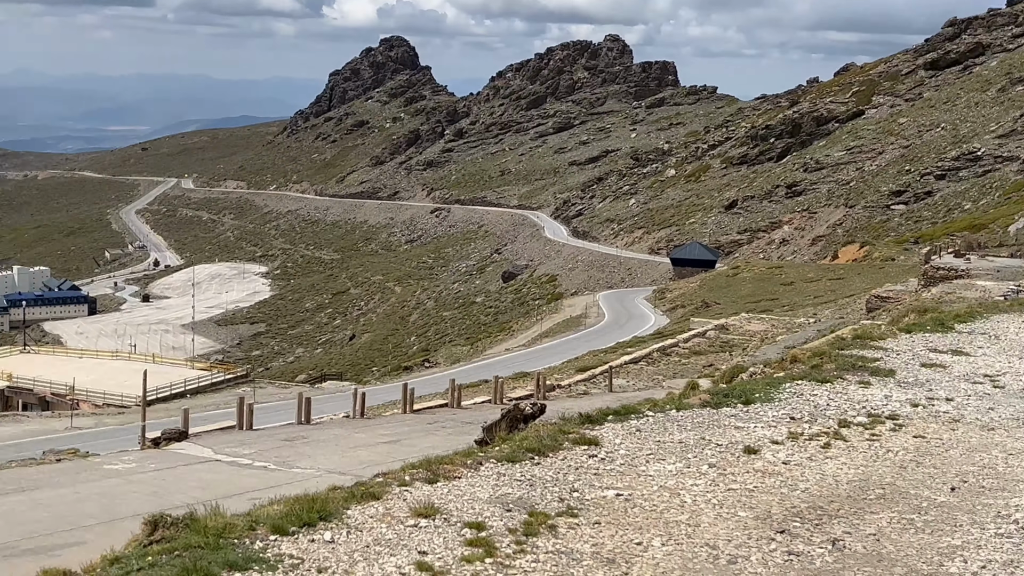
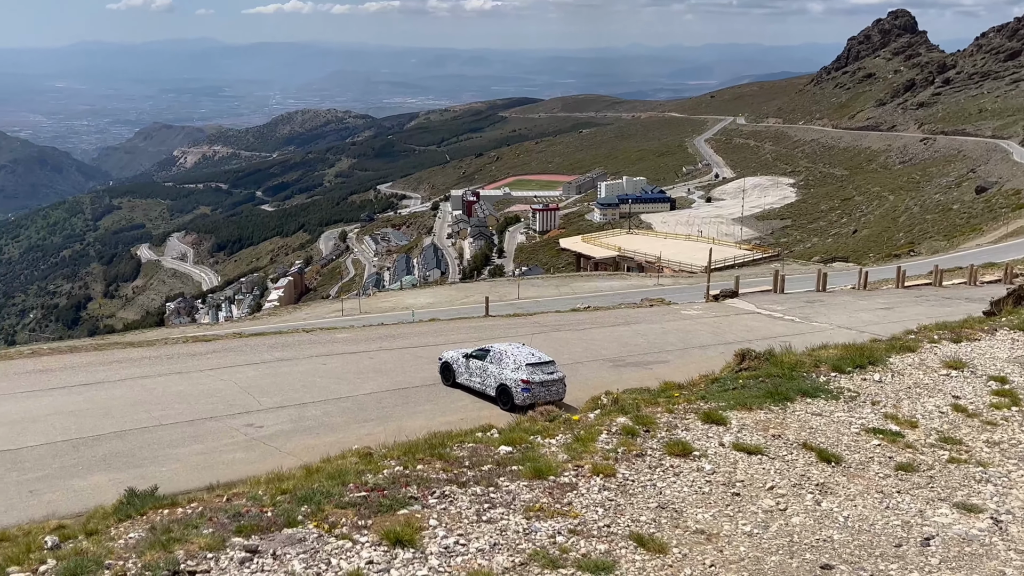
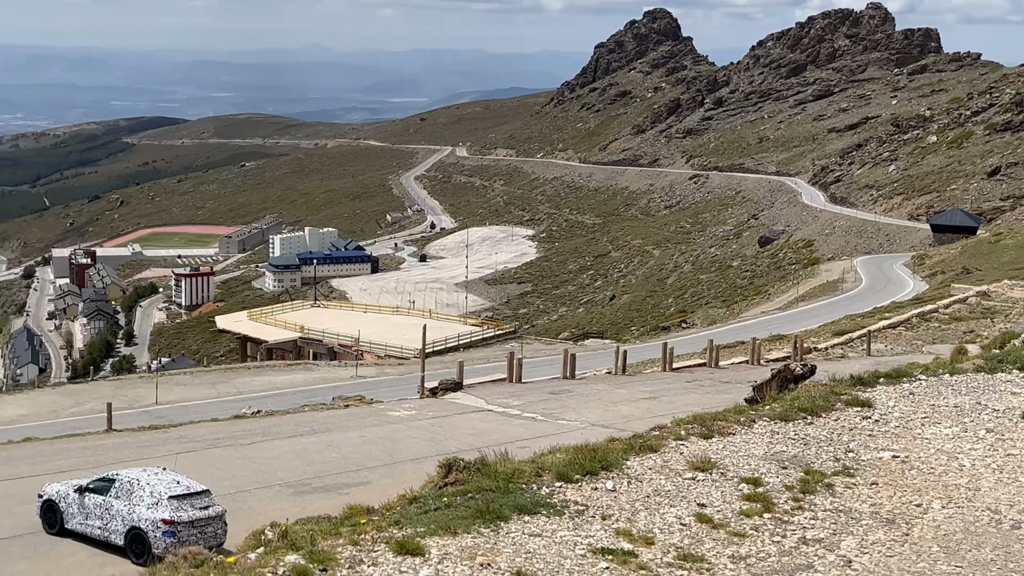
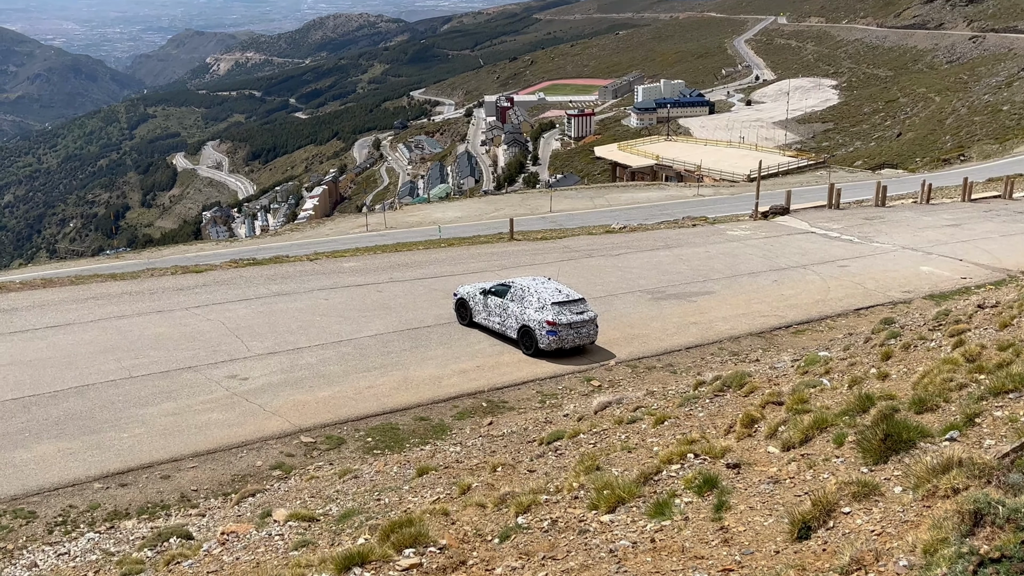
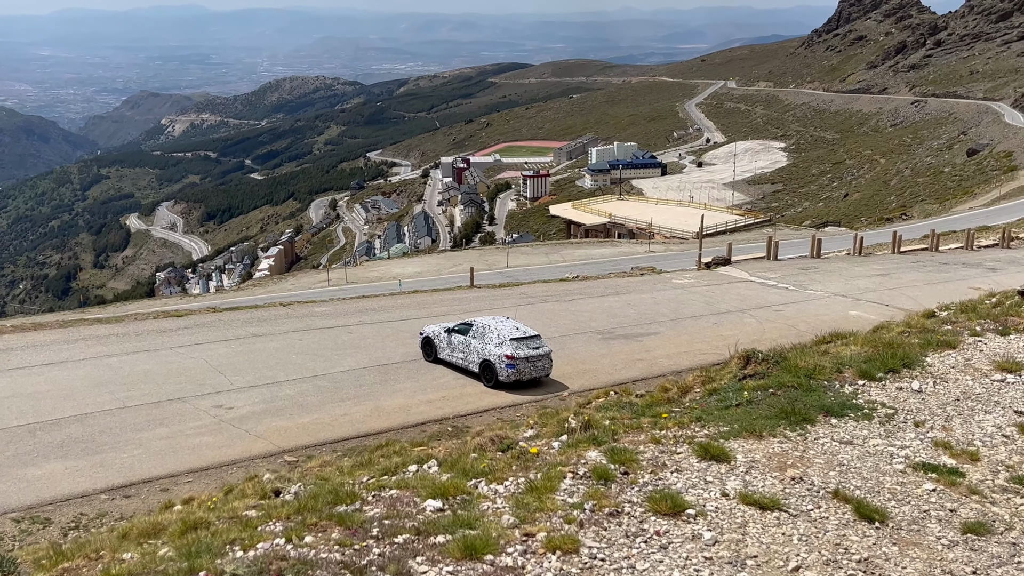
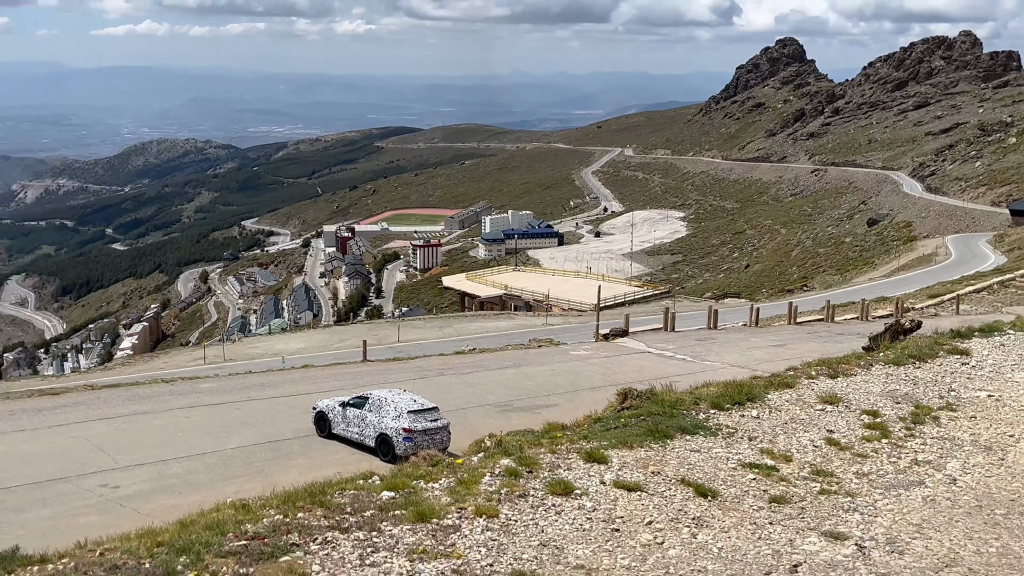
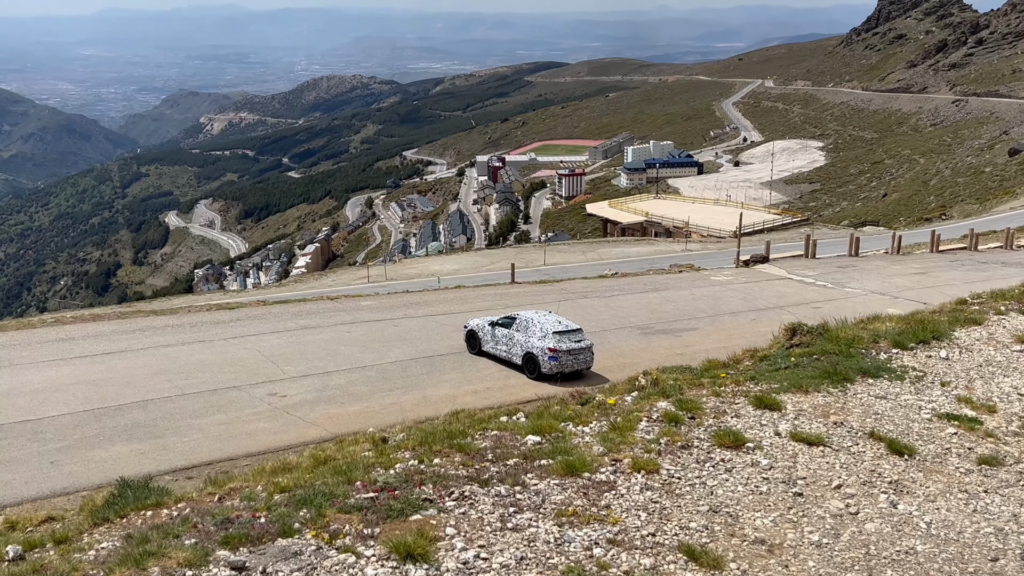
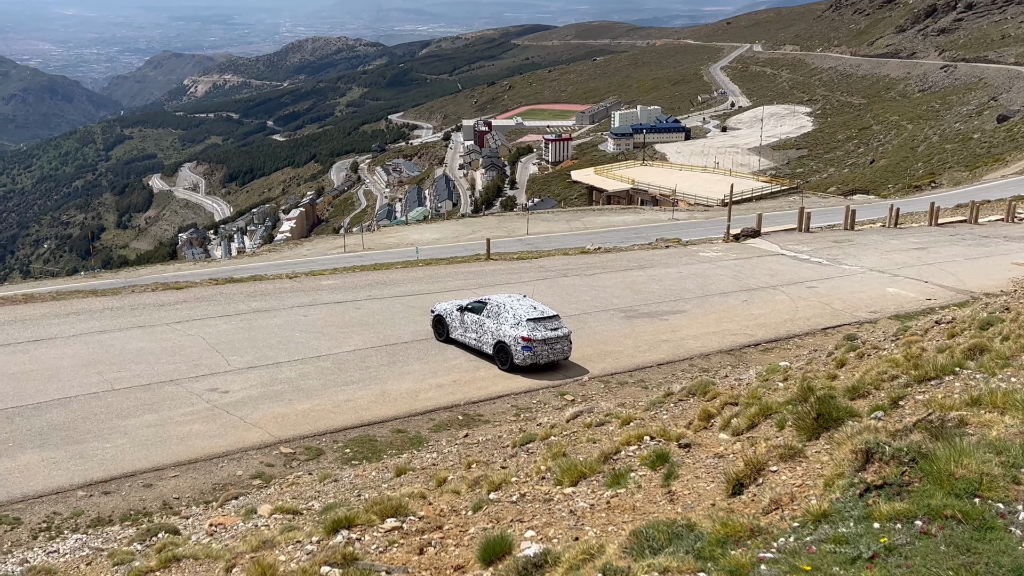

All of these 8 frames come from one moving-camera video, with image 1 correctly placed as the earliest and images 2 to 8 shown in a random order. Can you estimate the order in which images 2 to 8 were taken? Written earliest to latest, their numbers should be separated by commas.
3, 6, 2, 7, 5, 8, 4
